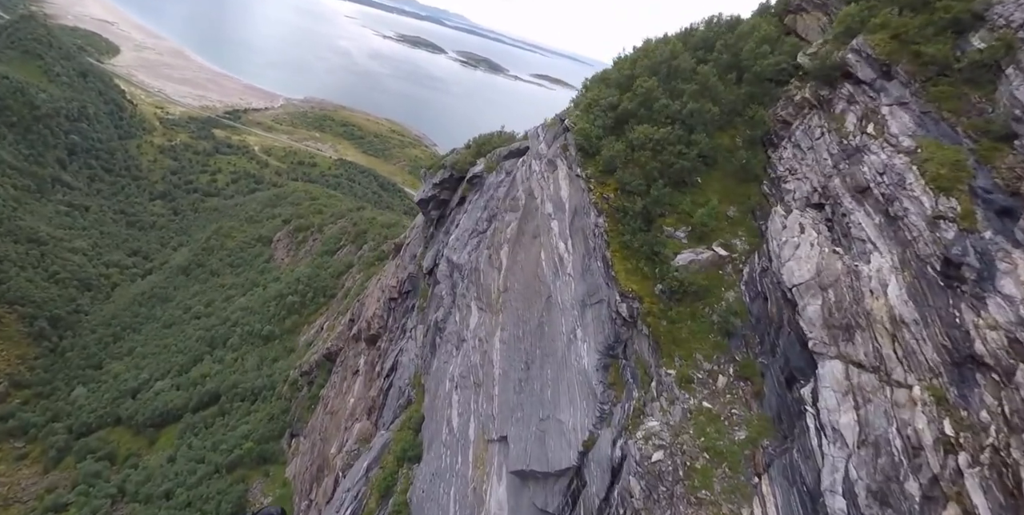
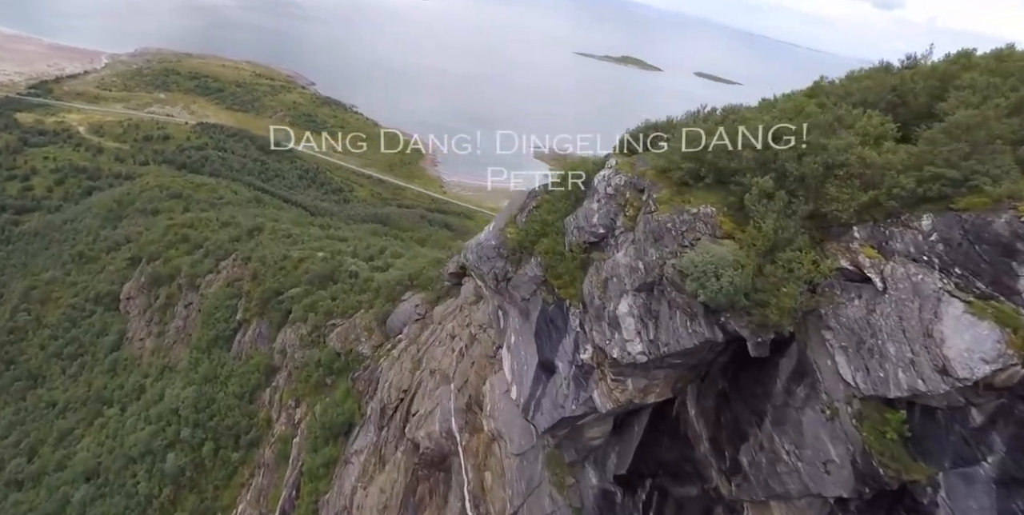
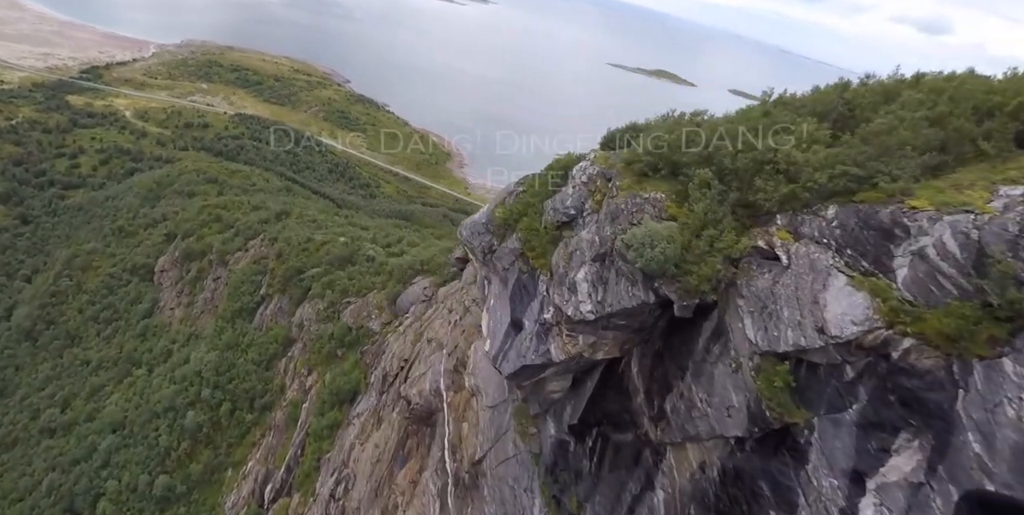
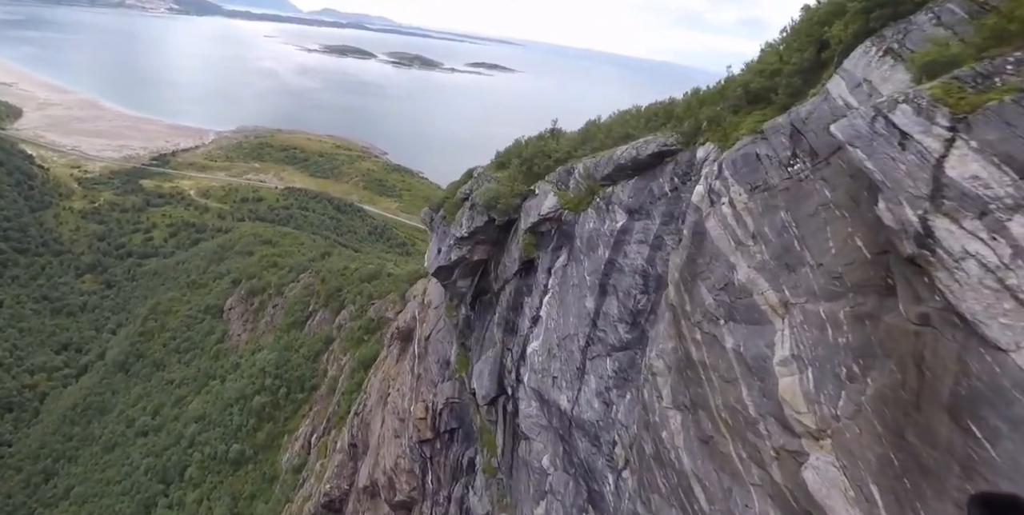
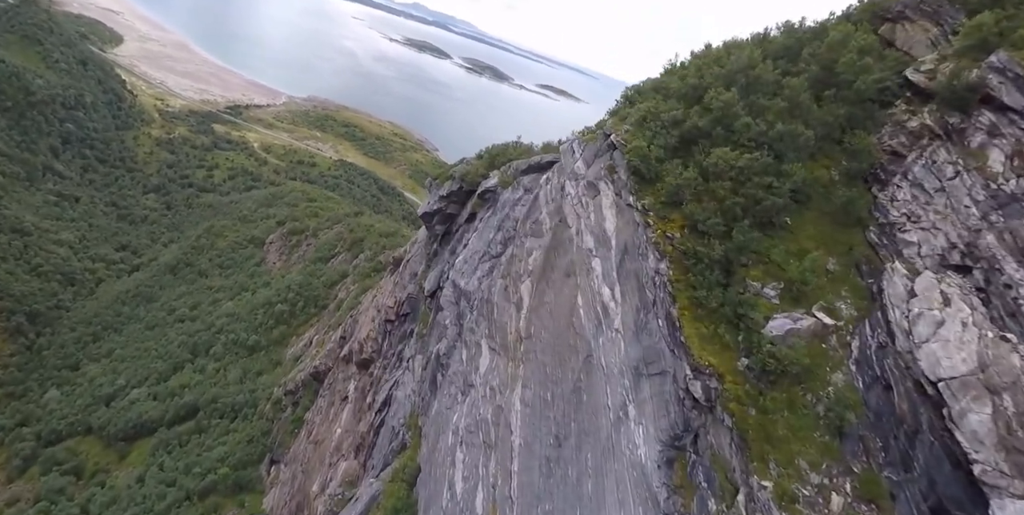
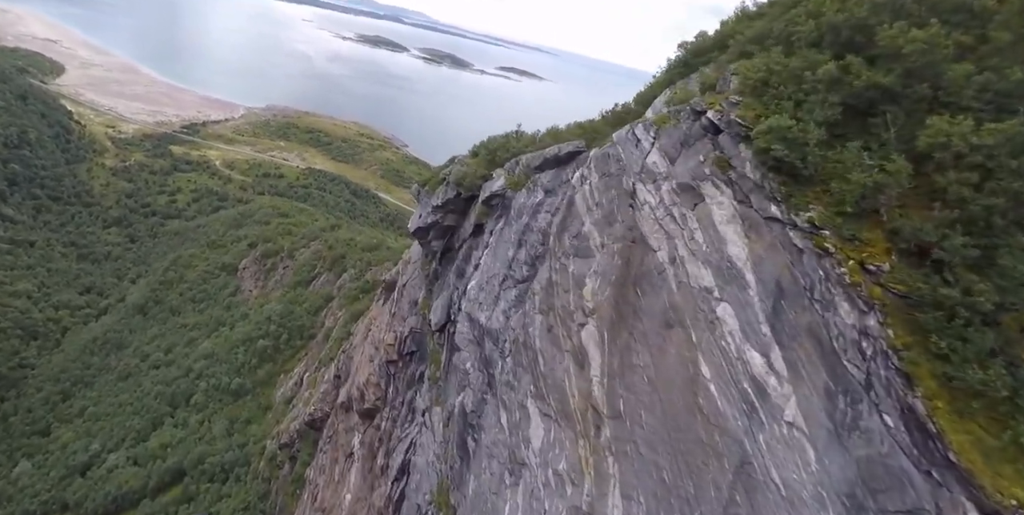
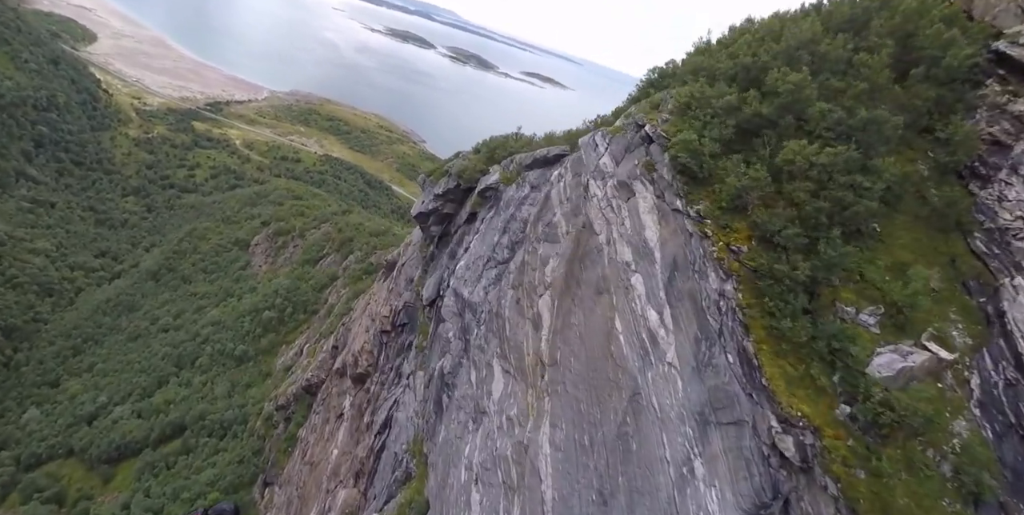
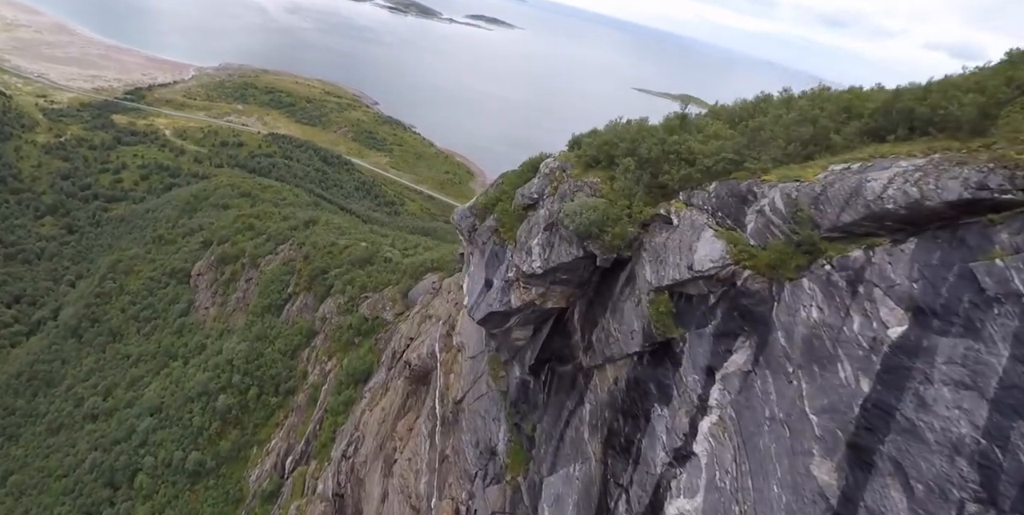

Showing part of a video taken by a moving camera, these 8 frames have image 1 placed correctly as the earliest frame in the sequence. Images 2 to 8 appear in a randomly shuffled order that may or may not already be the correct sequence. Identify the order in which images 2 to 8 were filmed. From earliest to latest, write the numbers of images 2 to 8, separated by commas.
5, 7, 6, 4, 8, 3, 2
